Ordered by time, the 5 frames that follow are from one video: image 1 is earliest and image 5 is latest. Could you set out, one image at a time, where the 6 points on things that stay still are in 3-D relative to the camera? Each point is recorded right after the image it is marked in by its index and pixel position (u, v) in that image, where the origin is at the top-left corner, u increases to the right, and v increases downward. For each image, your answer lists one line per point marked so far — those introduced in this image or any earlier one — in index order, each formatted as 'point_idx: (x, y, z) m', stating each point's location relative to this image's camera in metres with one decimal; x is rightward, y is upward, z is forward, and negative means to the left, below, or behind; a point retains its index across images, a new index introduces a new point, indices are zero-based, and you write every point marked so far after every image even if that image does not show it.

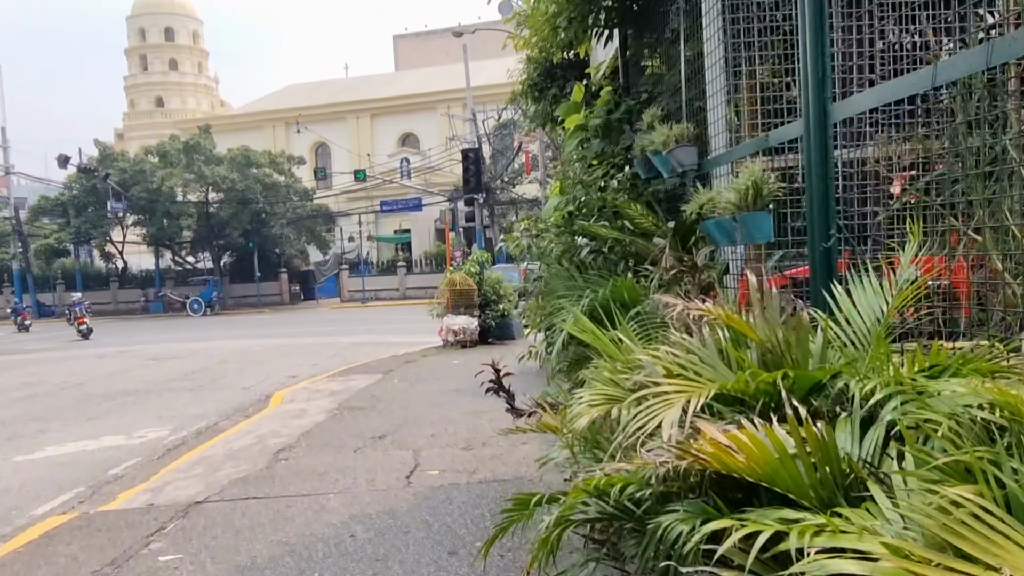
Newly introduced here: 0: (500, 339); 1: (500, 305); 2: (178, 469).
0: (-0.2, -0.9, +16.6) m
1: (-0.2, -0.3, +16.4) m
2: (-2.1, -1.1, +6.1) m
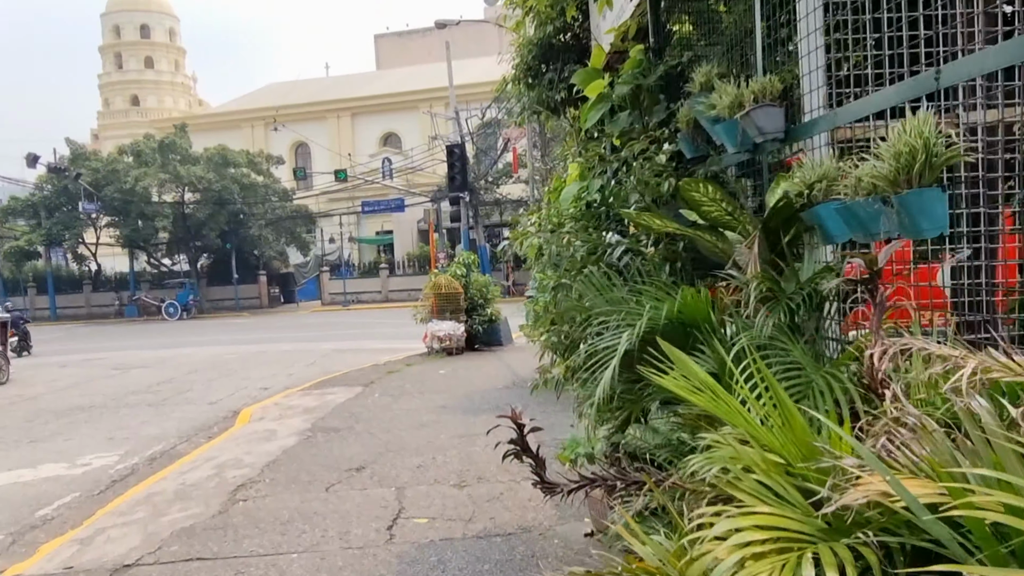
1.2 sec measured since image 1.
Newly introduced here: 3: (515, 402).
0: (-0.4, -0.9, +15.7) m
1: (-0.4, -0.3, +15.5) m
2: (-2.1, -1.2, +5.1) m
3: (0.0, -1.0, +8.4) m
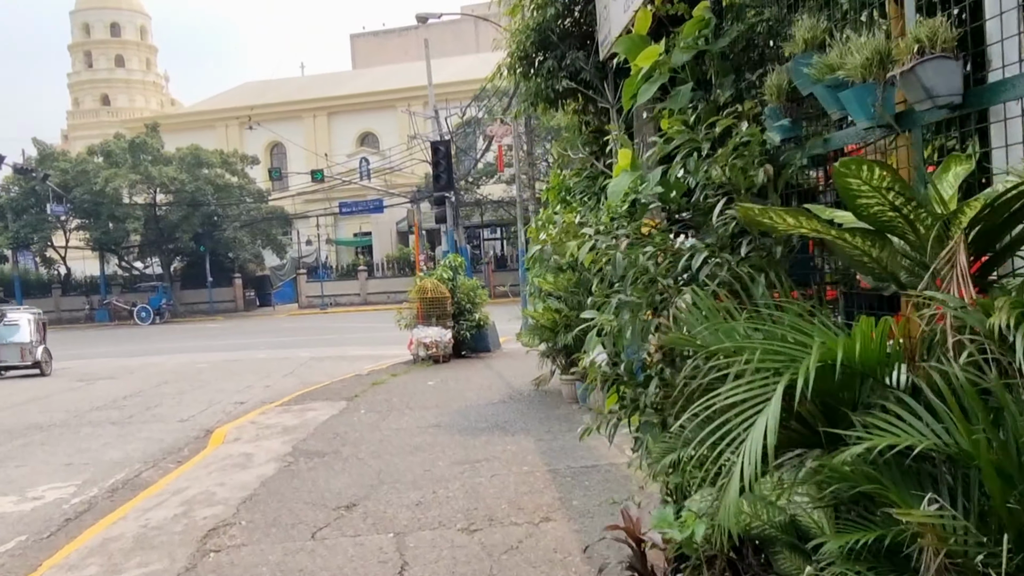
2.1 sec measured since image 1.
0: (-0.6, -1.0, +15.0) m
1: (-0.6, -0.4, +14.8) m
2: (-2.0, -1.2, +4.4) m
3: (0.0, -1.0, +7.7) m
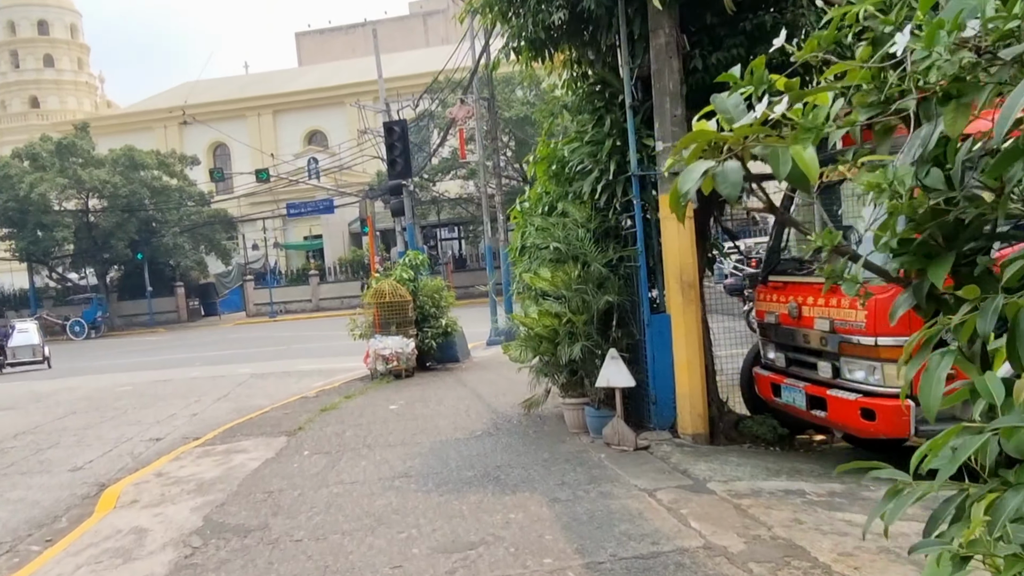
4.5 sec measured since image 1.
0: (-1.0, -1.0, +13.0) m
1: (-0.9, -0.4, +12.8) m
2: (-1.9, -1.3, +2.3) m
3: (0.0, -1.0, +5.7) m
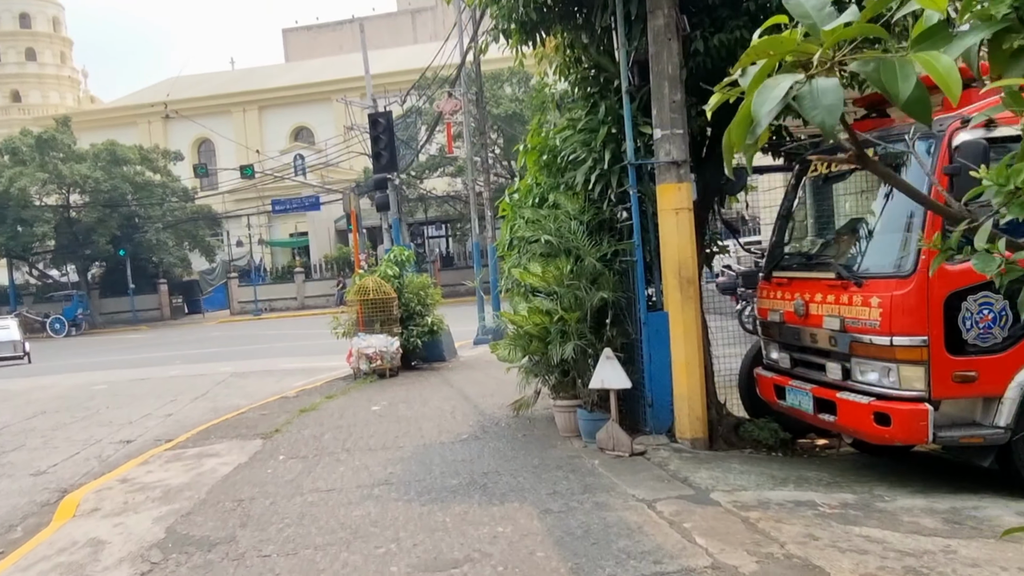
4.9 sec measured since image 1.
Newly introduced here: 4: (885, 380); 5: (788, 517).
0: (-1.1, -1.0, +12.6) m
1: (-1.1, -0.4, +12.4) m
2: (-1.9, -1.3, +2.0) m
3: (-0.1, -1.0, +5.4) m
4: (+1.8, -0.4, +4.6) m
5: (+1.2, -1.0, +4.0) m
